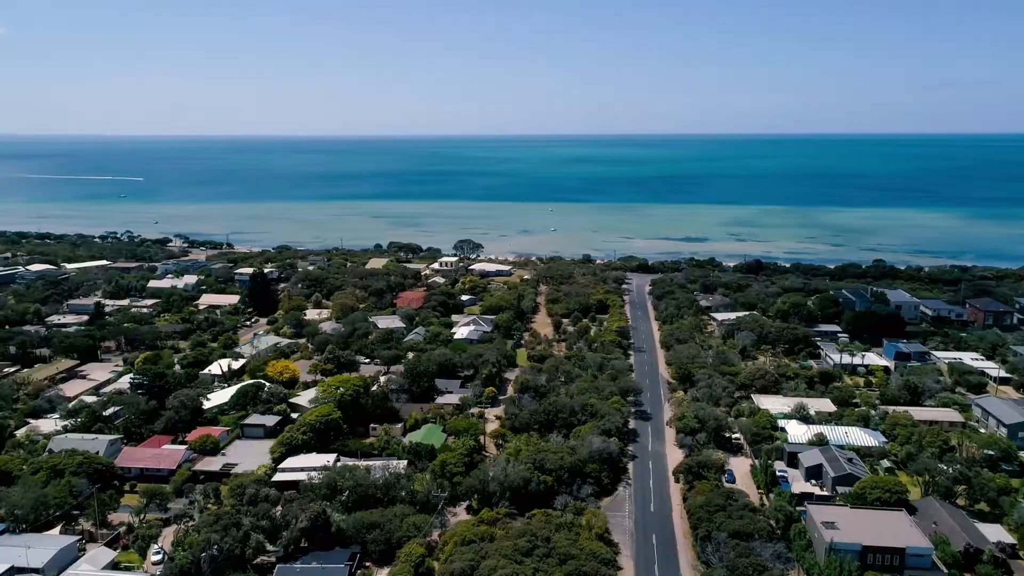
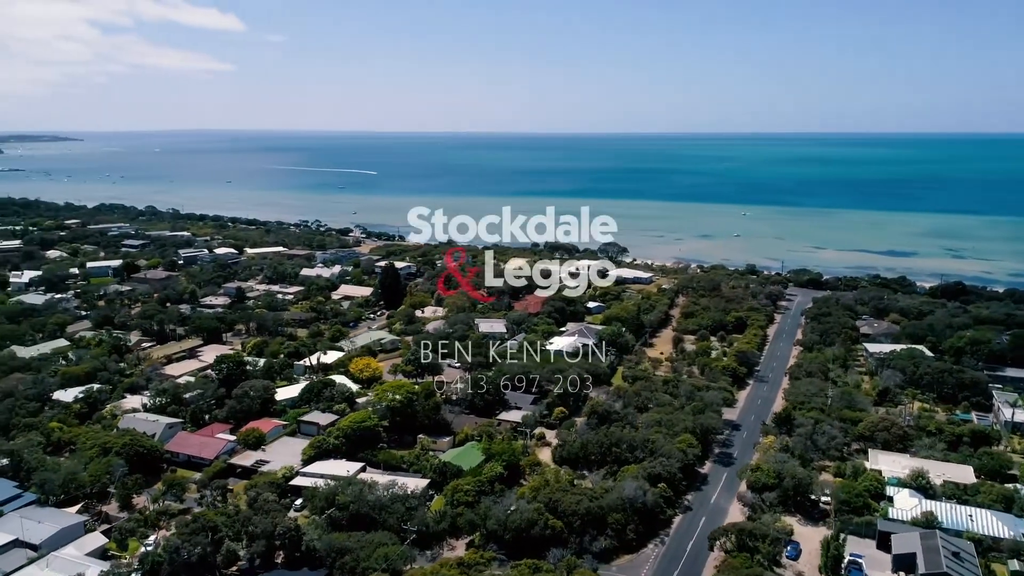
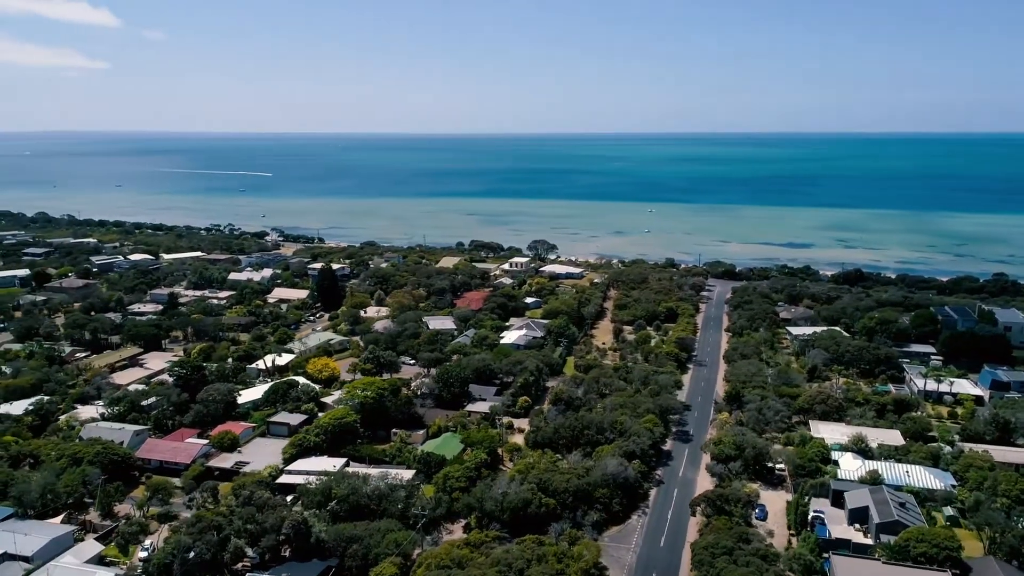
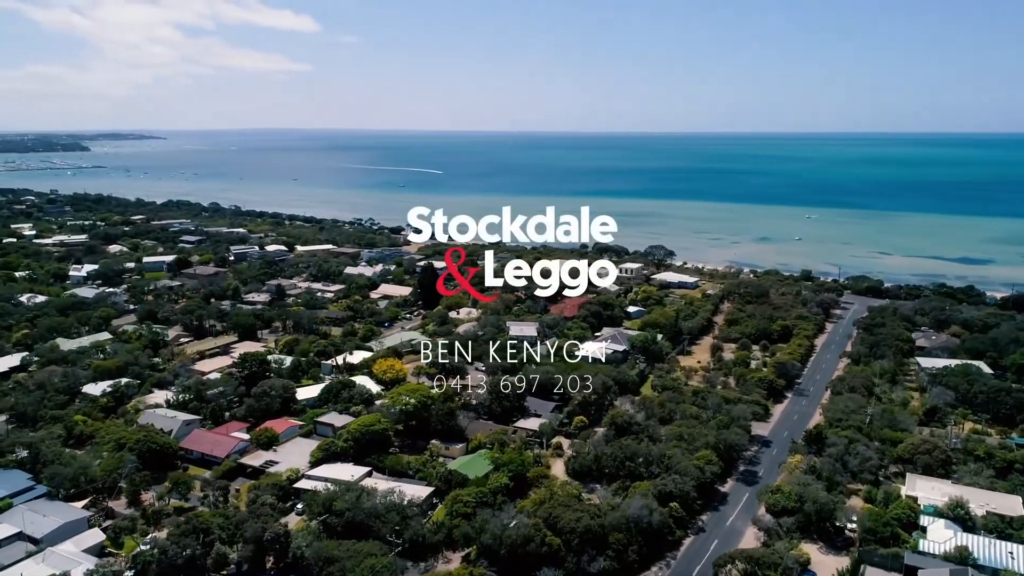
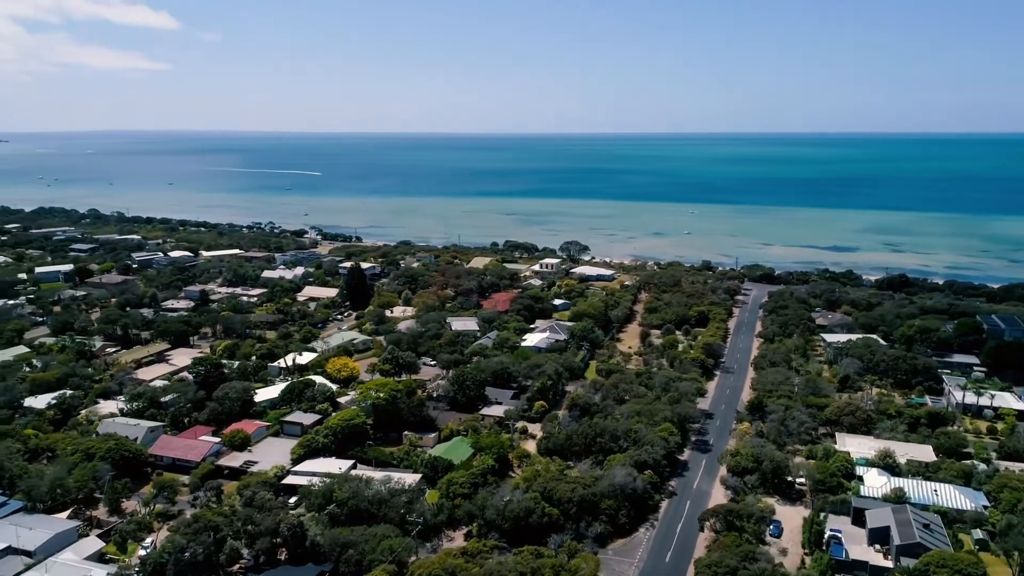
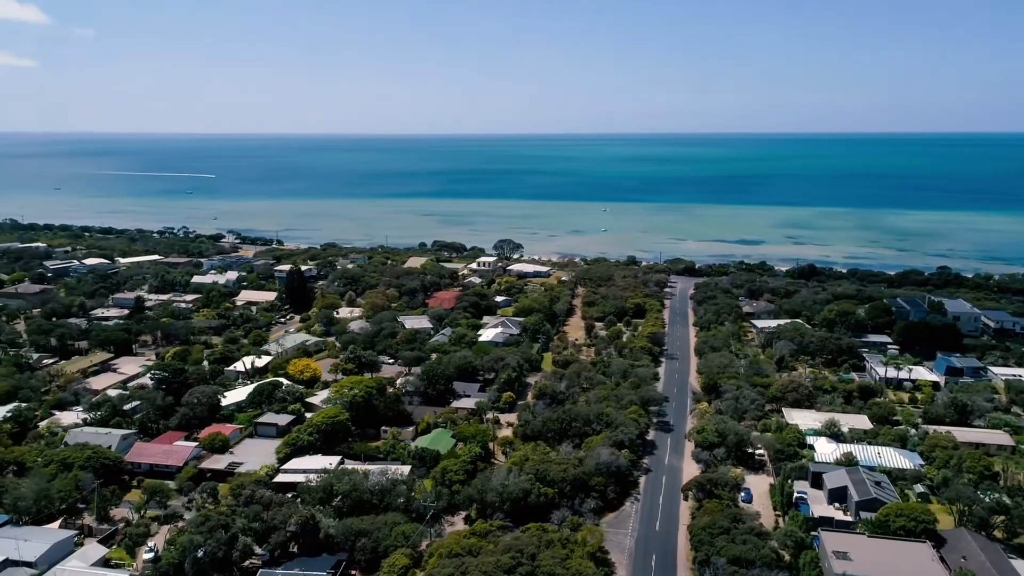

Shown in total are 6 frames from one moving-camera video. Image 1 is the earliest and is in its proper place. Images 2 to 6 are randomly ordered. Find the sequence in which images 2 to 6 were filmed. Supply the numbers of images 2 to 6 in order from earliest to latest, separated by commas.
6, 3, 5, 2, 4
